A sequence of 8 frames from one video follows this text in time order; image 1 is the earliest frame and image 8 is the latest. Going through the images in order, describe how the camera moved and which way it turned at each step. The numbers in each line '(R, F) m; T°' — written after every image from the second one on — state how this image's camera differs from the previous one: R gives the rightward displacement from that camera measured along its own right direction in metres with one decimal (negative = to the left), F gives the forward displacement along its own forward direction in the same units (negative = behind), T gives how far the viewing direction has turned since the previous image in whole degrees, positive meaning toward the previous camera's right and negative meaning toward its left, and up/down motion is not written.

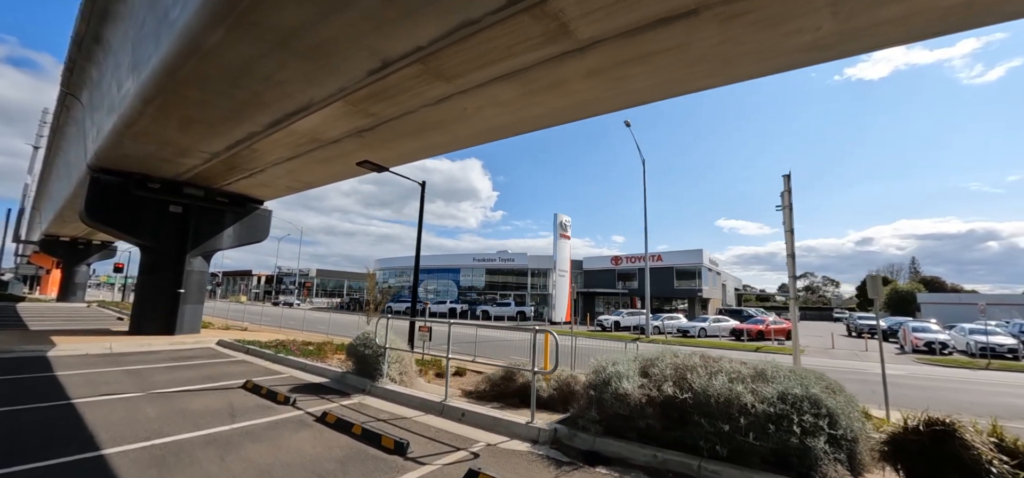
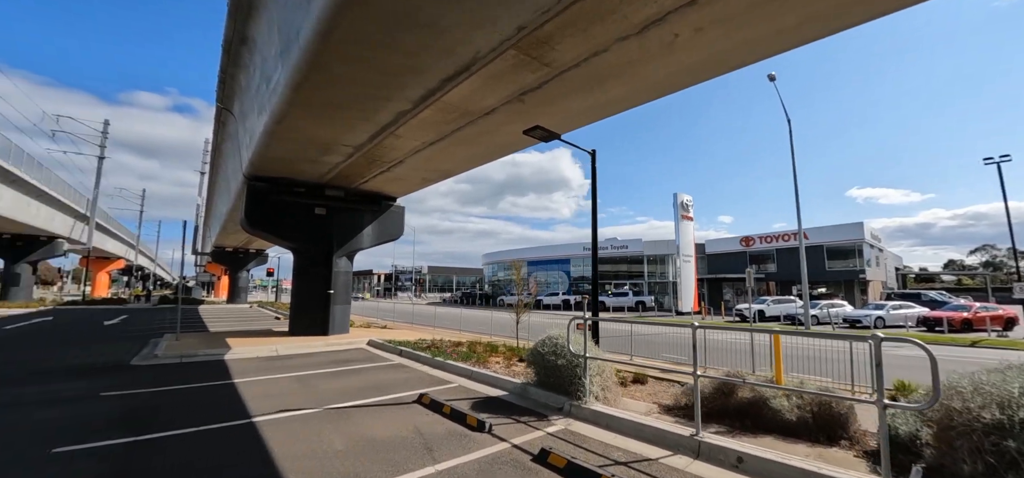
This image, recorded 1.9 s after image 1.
(-2.4, +2.0) m; -13°
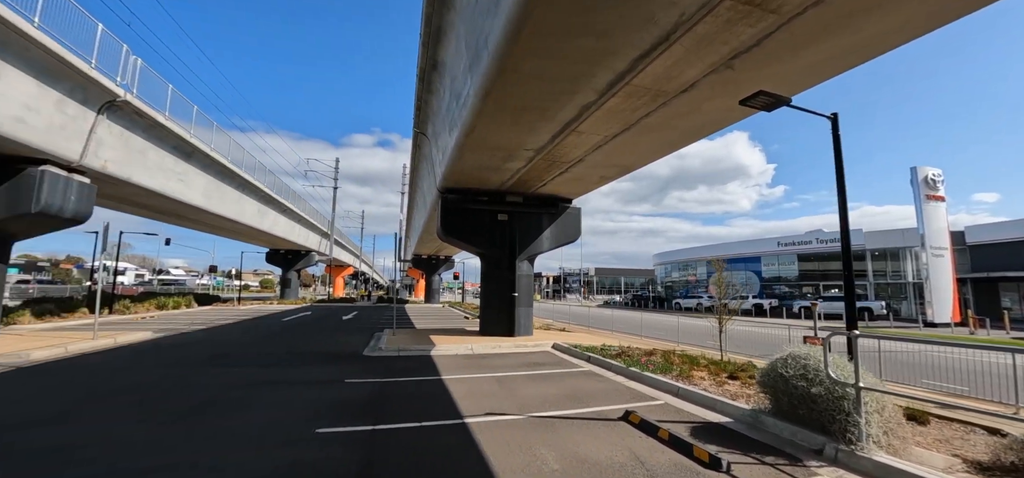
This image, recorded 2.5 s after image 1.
(-0.8, +0.6) m; -22°
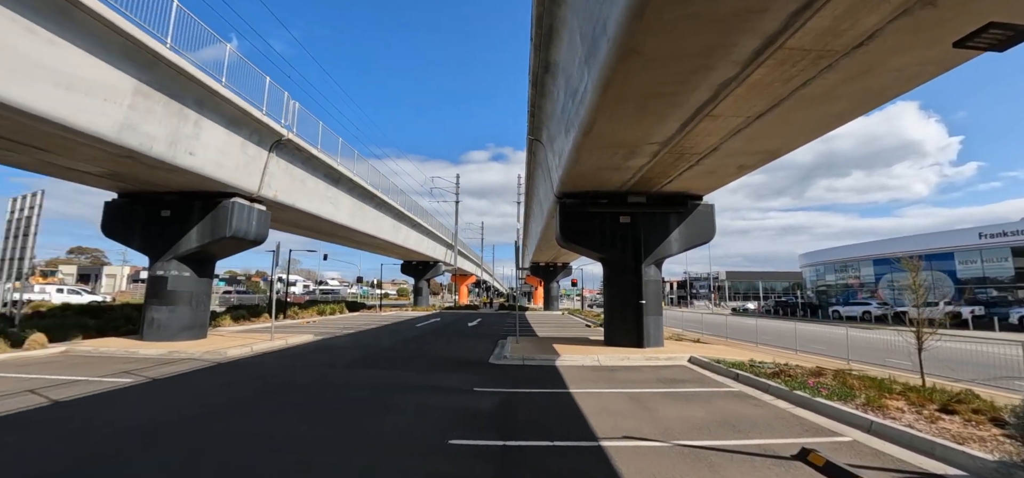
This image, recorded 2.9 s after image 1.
(-0.2, +0.4) m; -16°
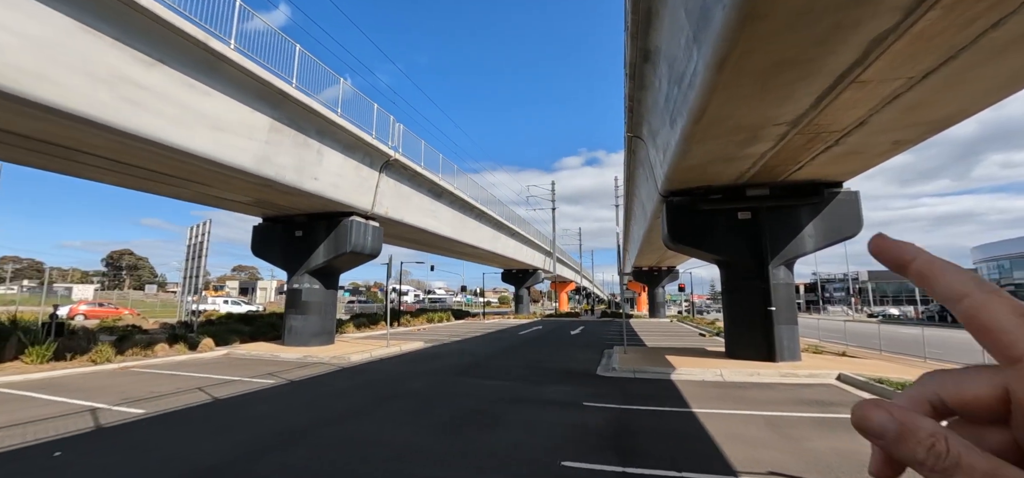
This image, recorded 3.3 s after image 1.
(-0.1, +0.3) m; -13°
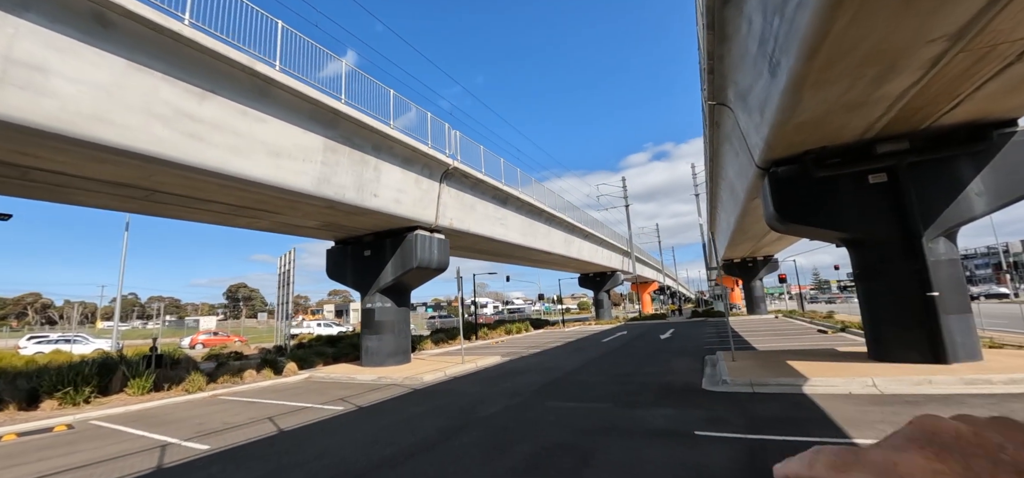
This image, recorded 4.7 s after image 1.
(0.0, +1.1) m; -10°
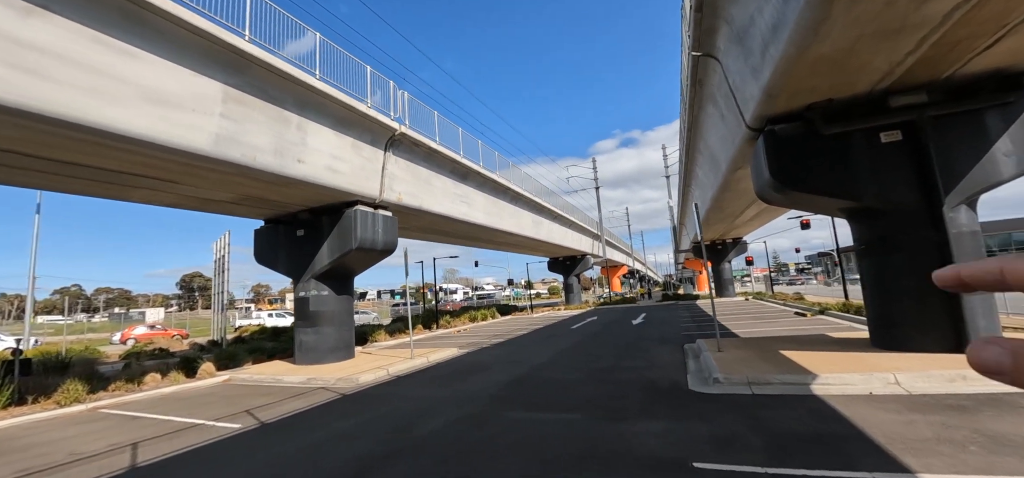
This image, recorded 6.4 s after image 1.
(+0.4, +1.6) m; +4°
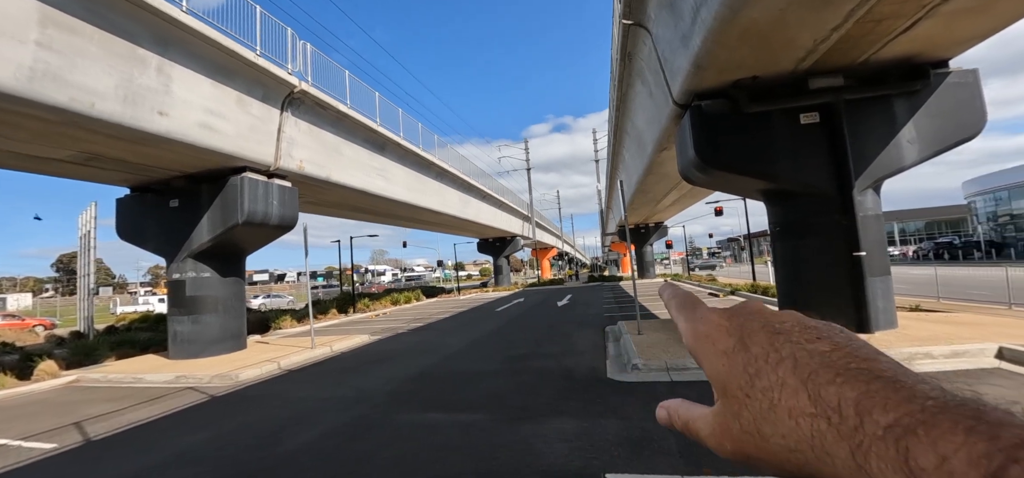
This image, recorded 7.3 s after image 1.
(+0.4, +0.8) m; +9°
